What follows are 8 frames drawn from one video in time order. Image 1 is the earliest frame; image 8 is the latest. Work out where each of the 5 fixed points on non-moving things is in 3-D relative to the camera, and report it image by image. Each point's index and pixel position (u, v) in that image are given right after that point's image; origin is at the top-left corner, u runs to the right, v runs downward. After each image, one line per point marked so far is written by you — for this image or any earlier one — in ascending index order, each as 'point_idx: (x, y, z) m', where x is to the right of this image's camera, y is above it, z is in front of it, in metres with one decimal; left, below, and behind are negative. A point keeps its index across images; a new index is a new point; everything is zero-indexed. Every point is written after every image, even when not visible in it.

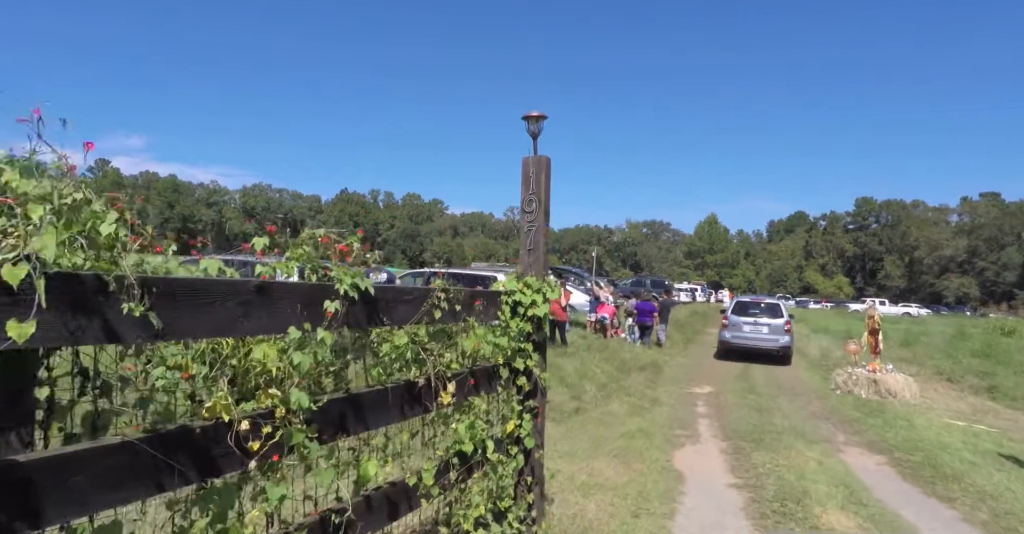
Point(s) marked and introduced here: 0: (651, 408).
0: (+1.9, -1.9, +9.3) m
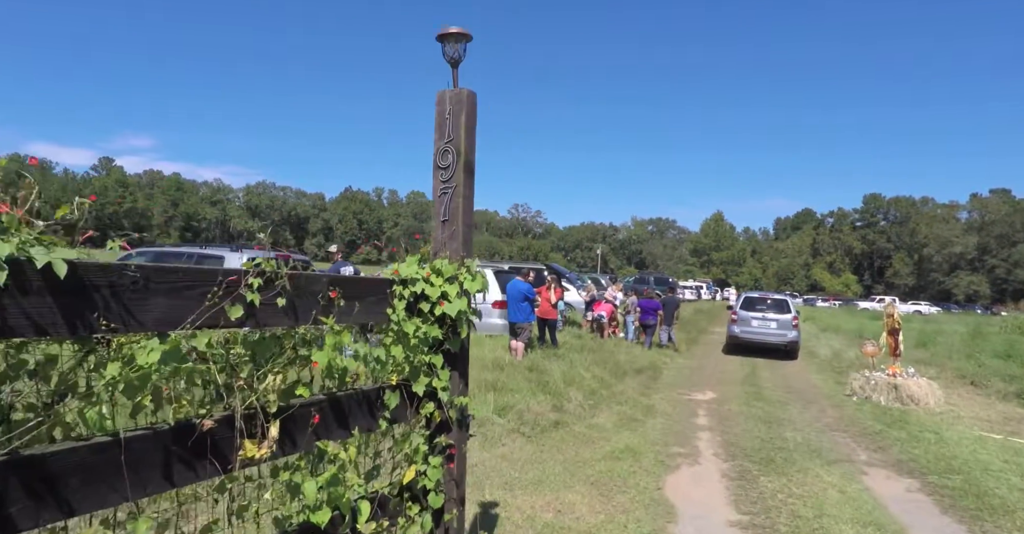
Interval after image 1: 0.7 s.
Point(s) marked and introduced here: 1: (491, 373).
0: (+1.6, -1.8, +8.1) m
1: (-0.3, -1.5, +9.5) m
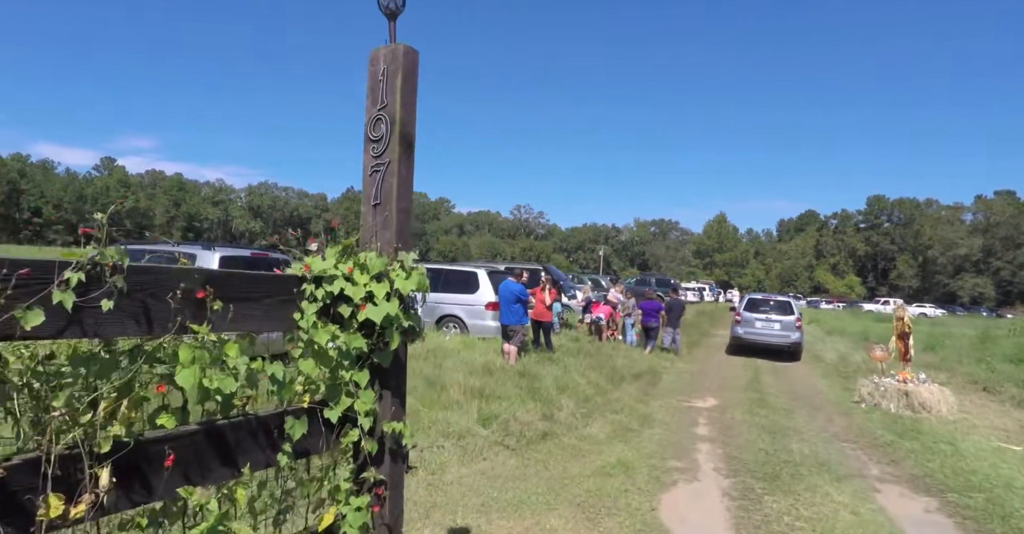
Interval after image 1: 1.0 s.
0: (+1.4, -1.8, +7.6) m
1: (-0.4, -1.5, +9.0) m
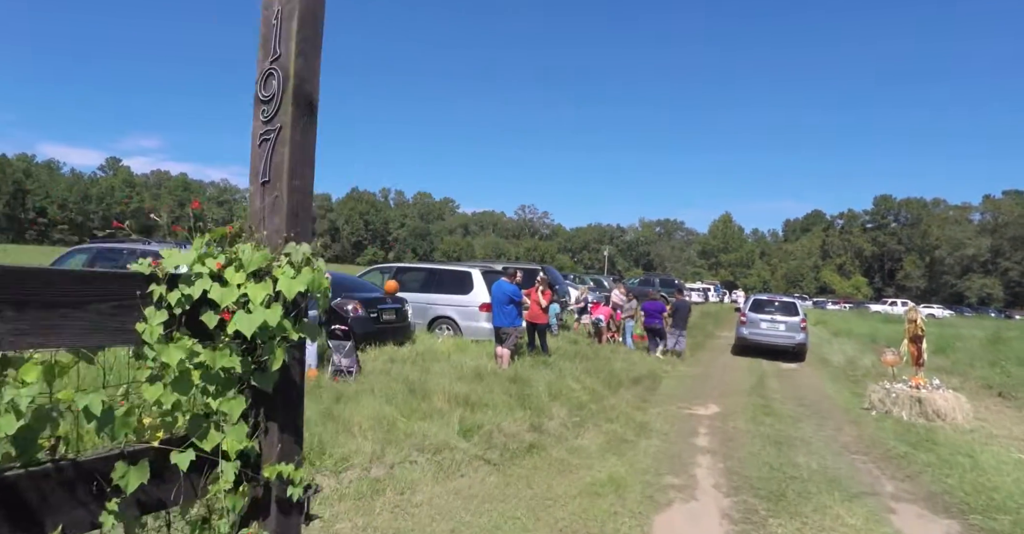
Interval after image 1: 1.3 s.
0: (+1.3, -1.8, +7.1) m
1: (-0.5, -1.4, +8.5) m
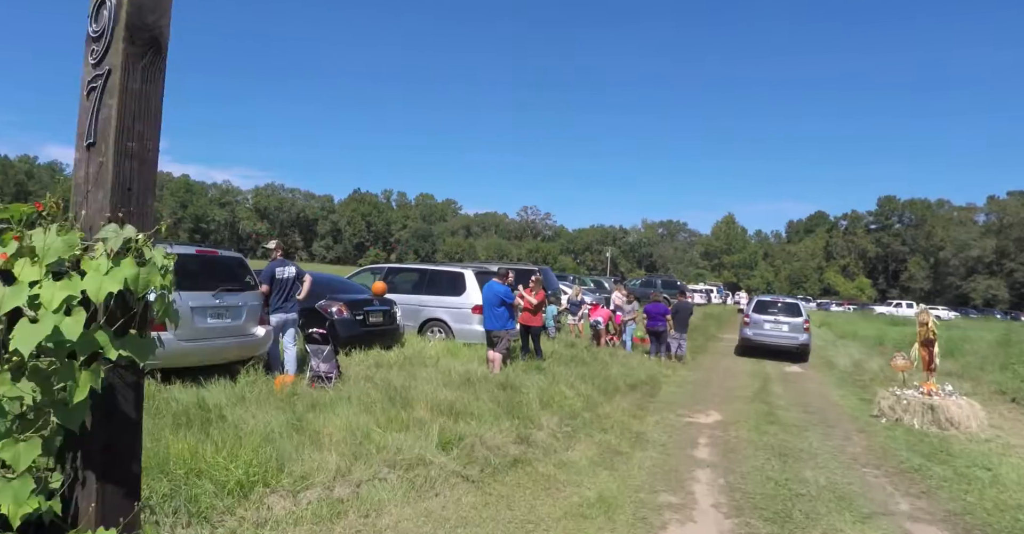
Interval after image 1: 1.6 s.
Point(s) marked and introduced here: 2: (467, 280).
0: (+1.1, -1.7, +6.7) m
1: (-0.7, -1.4, +8.0) m
2: (-0.8, -0.2, +12.8) m
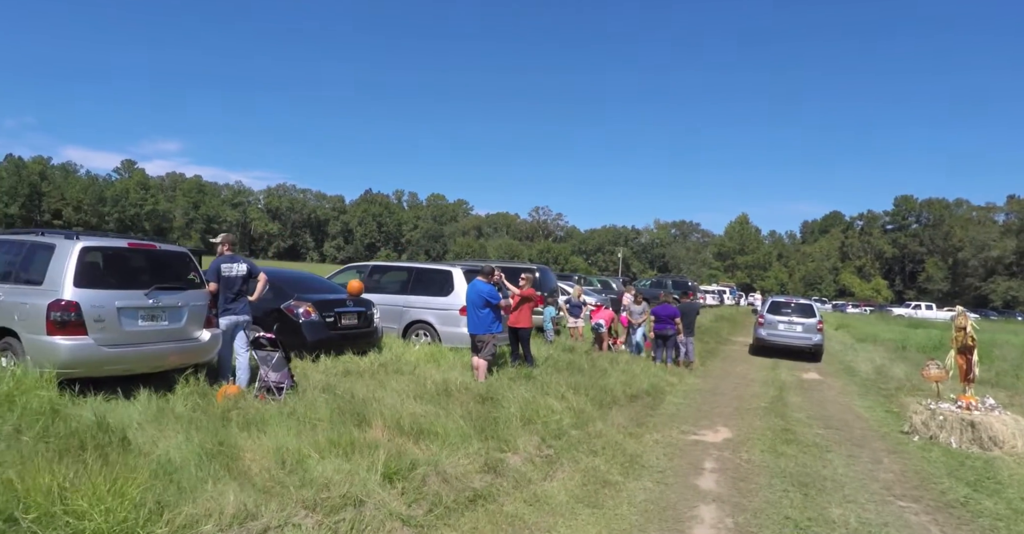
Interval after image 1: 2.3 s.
0: (+0.9, -1.7, +5.6) m
1: (-0.9, -1.4, +7.0) m
2: (-1.0, -0.2, +11.8) m
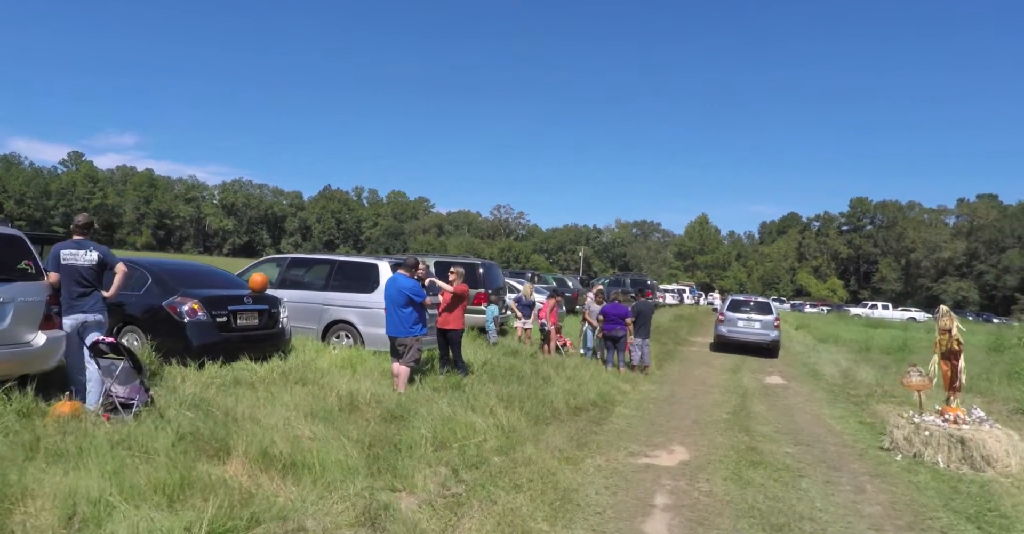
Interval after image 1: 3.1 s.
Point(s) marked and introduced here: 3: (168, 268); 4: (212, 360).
0: (+0.2, -1.6, +4.3) m
1: (-1.6, -1.3, +5.6) m
2: (-1.9, -0.1, +10.4) m
3: (-4.2, 0.0, +8.5) m
4: (-3.4, -1.0, +7.9) m
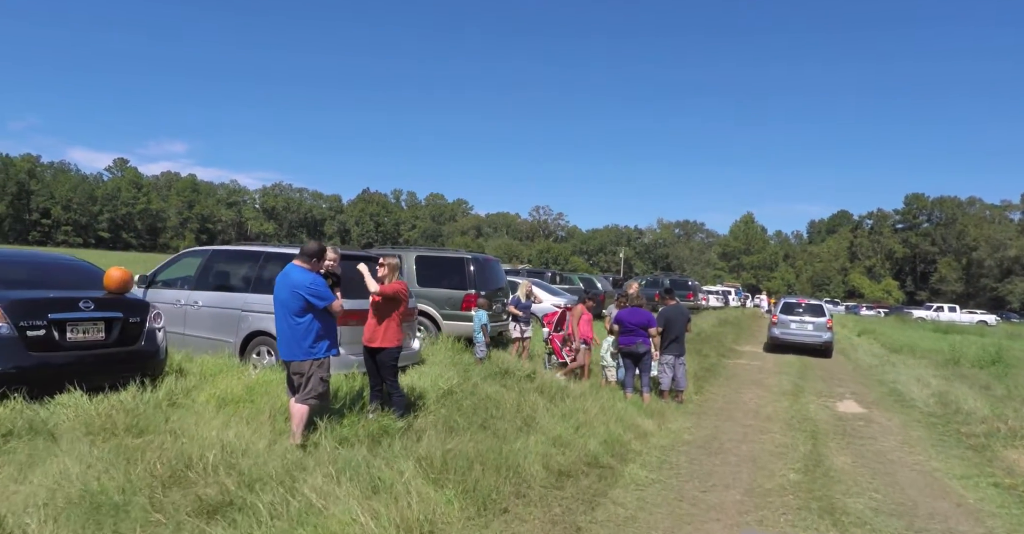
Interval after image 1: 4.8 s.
0: (-0.4, -1.5, +1.6) m
1: (-2.1, -1.2, +3.0) m
2: (-2.2, 0.0, +7.8) m
3: (-4.5, +0.1, +6.1) m
4: (-3.7, -1.0, +5.3) m
